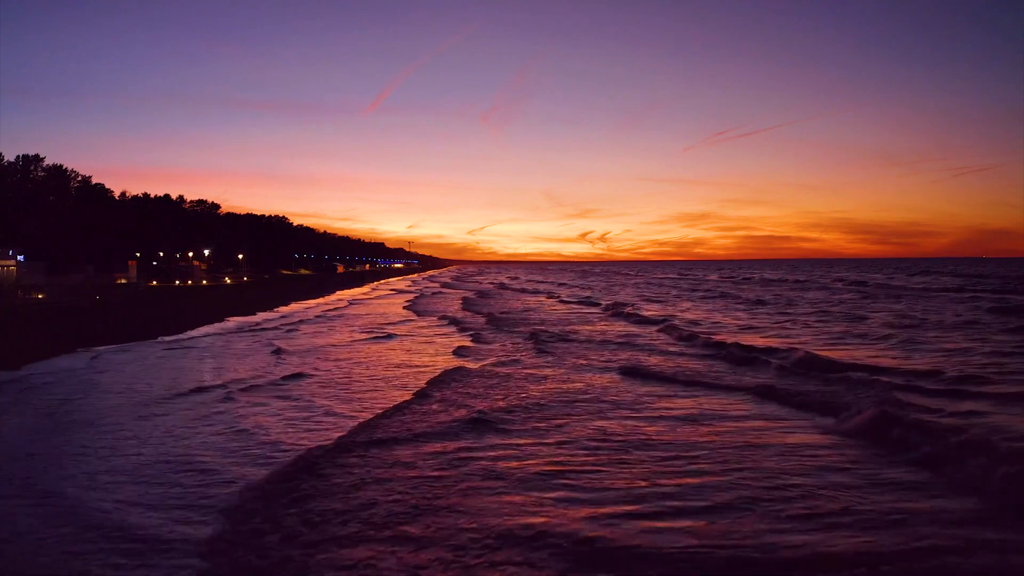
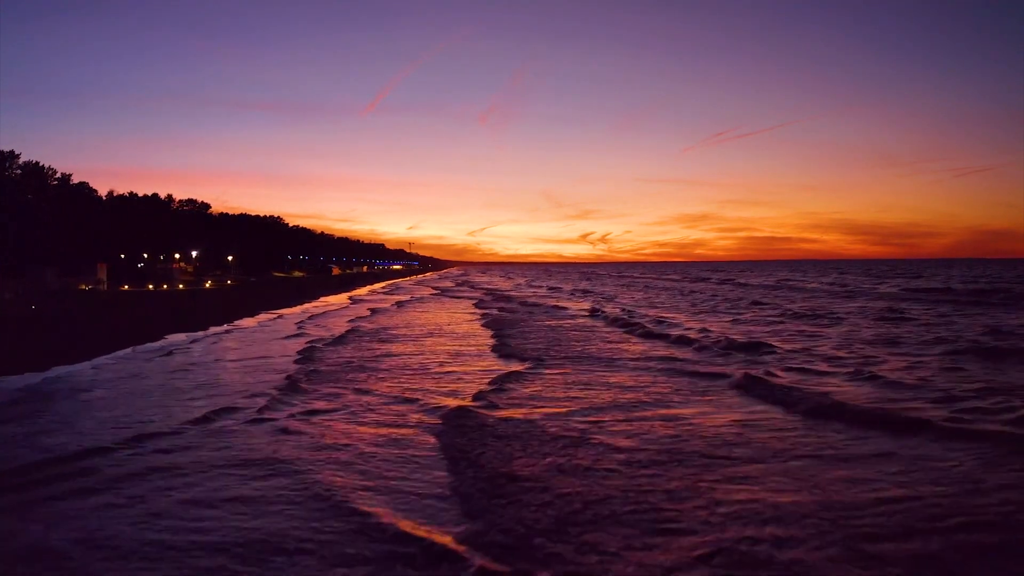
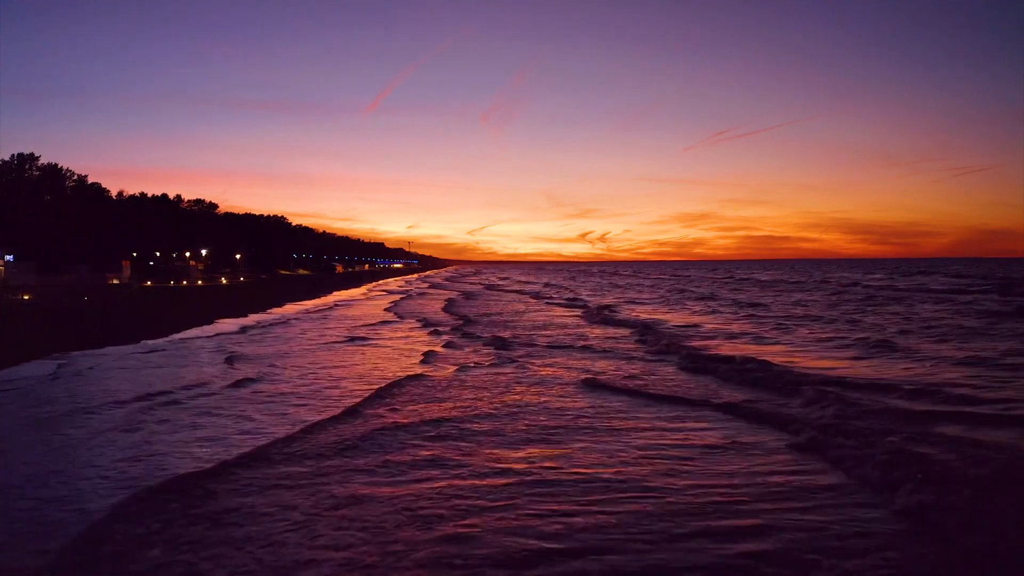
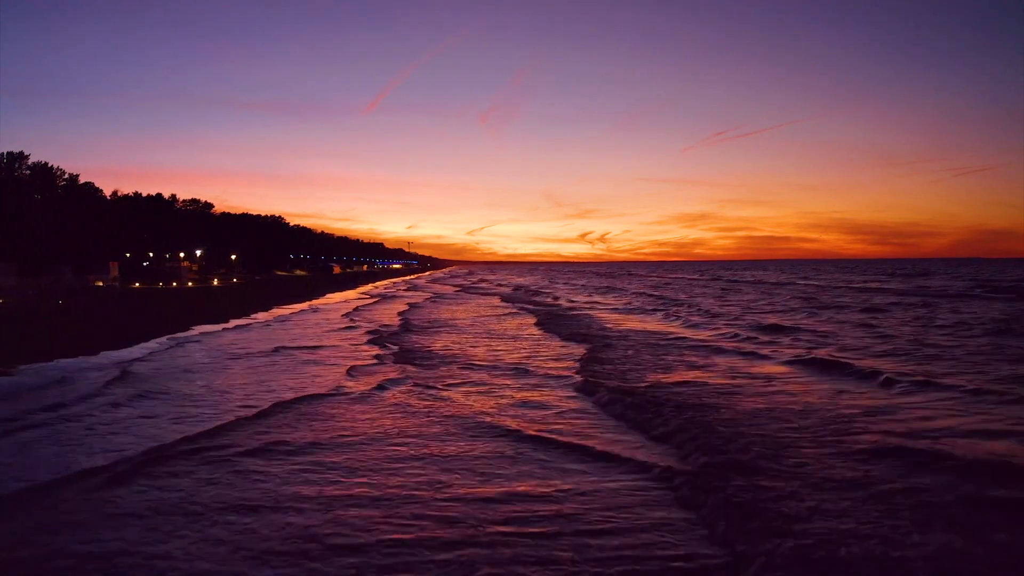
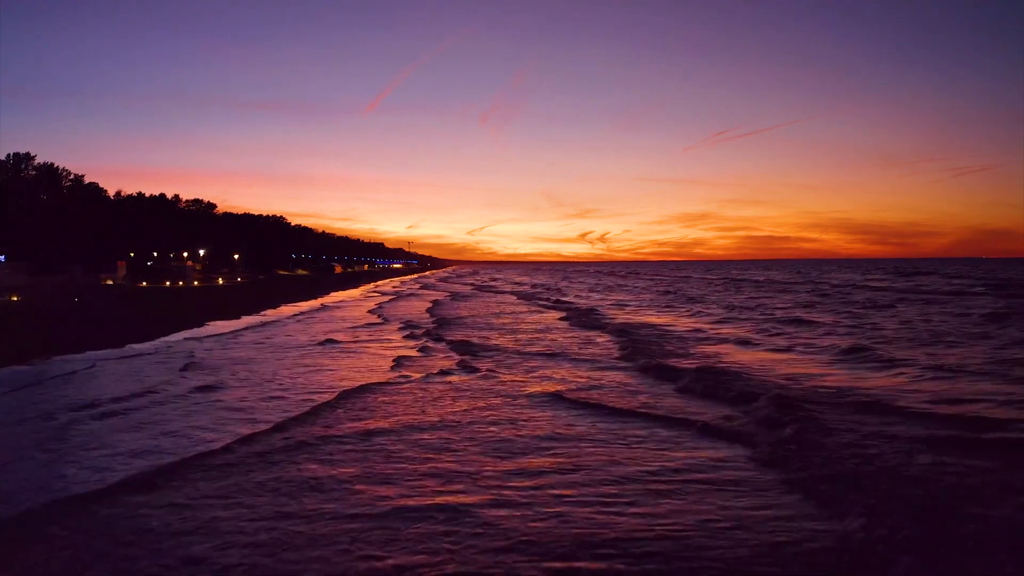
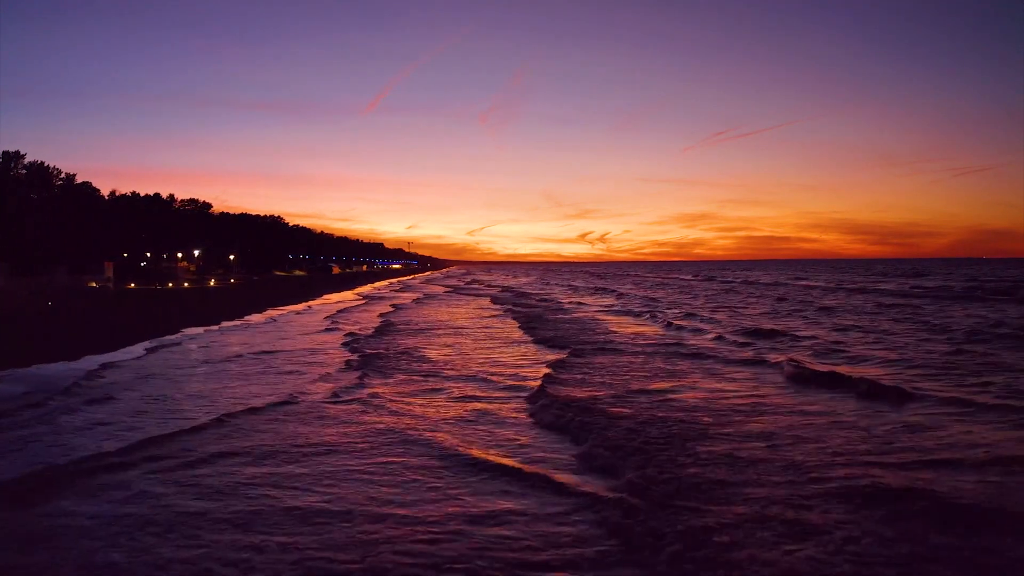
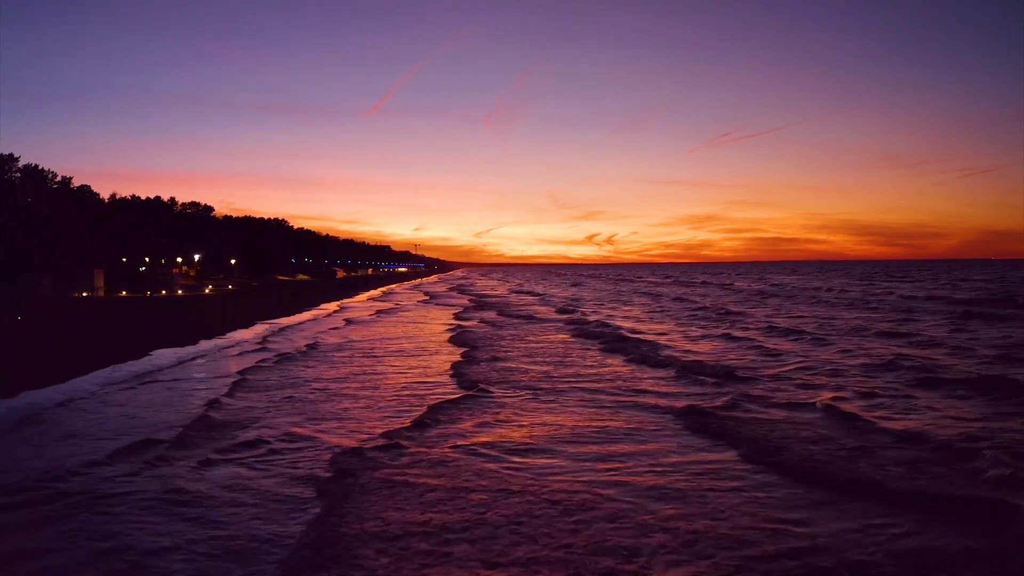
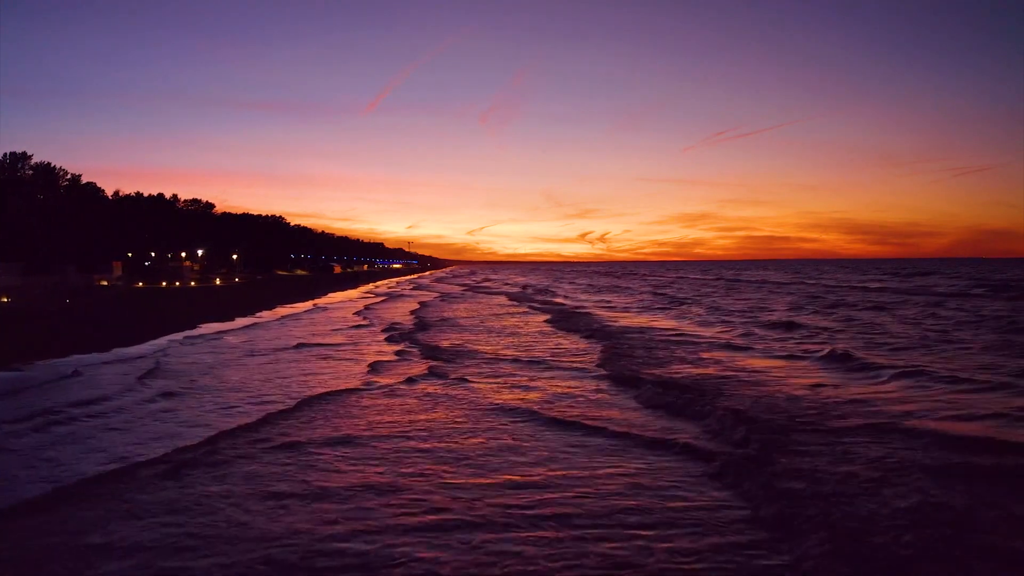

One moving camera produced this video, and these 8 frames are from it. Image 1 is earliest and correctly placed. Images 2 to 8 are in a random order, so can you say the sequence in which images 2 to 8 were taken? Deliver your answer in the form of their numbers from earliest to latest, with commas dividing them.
3, 5, 8, 4, 6, 2, 7
